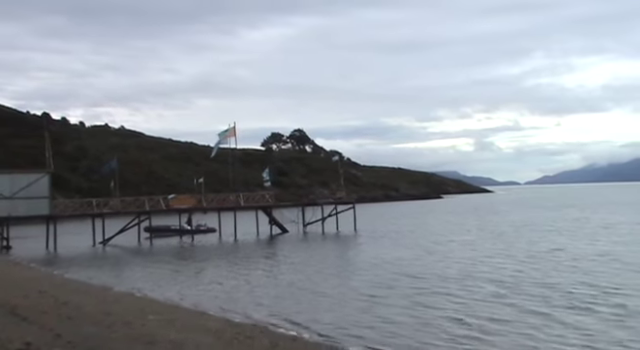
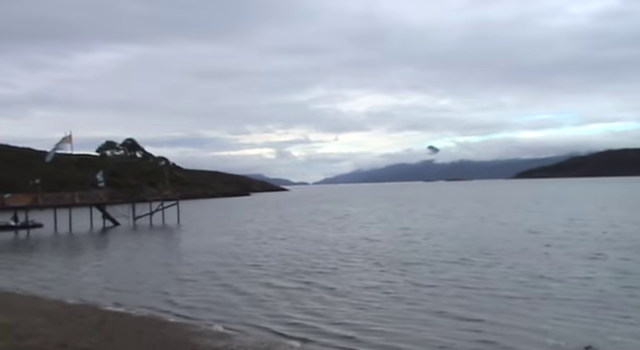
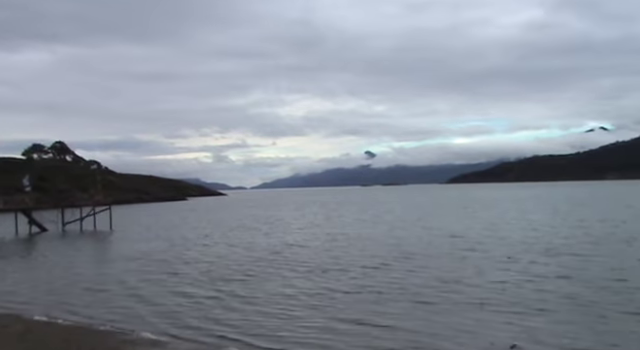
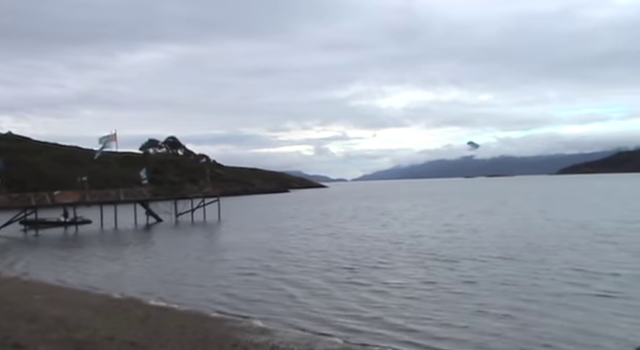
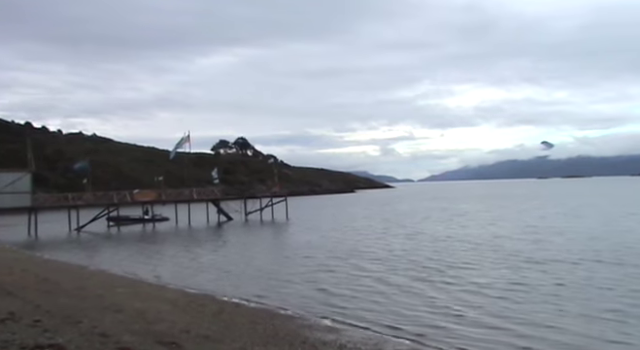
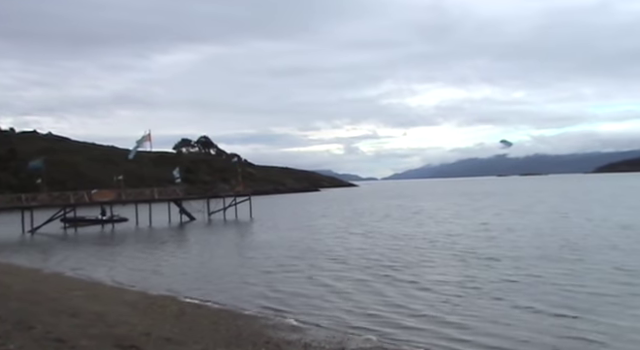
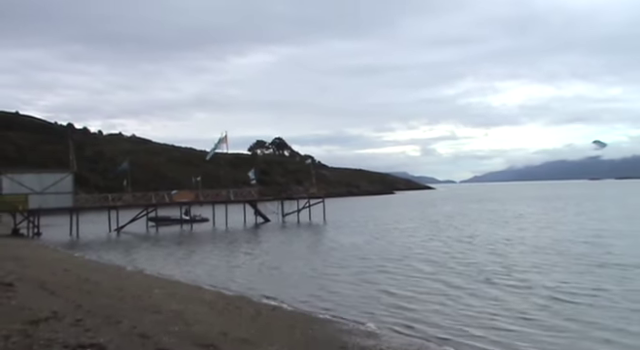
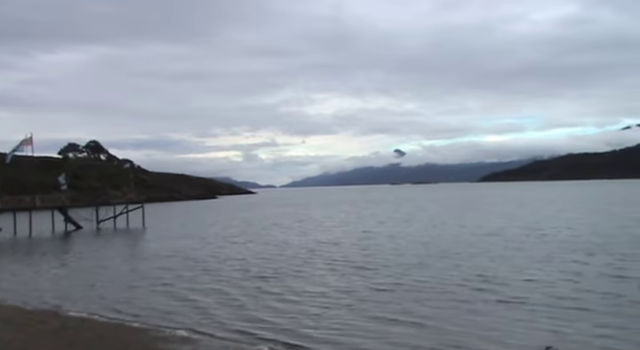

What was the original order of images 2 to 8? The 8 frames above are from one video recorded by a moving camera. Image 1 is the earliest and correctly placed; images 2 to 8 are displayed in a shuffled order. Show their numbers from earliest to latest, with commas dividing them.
7, 5, 6, 4, 2, 8, 3
